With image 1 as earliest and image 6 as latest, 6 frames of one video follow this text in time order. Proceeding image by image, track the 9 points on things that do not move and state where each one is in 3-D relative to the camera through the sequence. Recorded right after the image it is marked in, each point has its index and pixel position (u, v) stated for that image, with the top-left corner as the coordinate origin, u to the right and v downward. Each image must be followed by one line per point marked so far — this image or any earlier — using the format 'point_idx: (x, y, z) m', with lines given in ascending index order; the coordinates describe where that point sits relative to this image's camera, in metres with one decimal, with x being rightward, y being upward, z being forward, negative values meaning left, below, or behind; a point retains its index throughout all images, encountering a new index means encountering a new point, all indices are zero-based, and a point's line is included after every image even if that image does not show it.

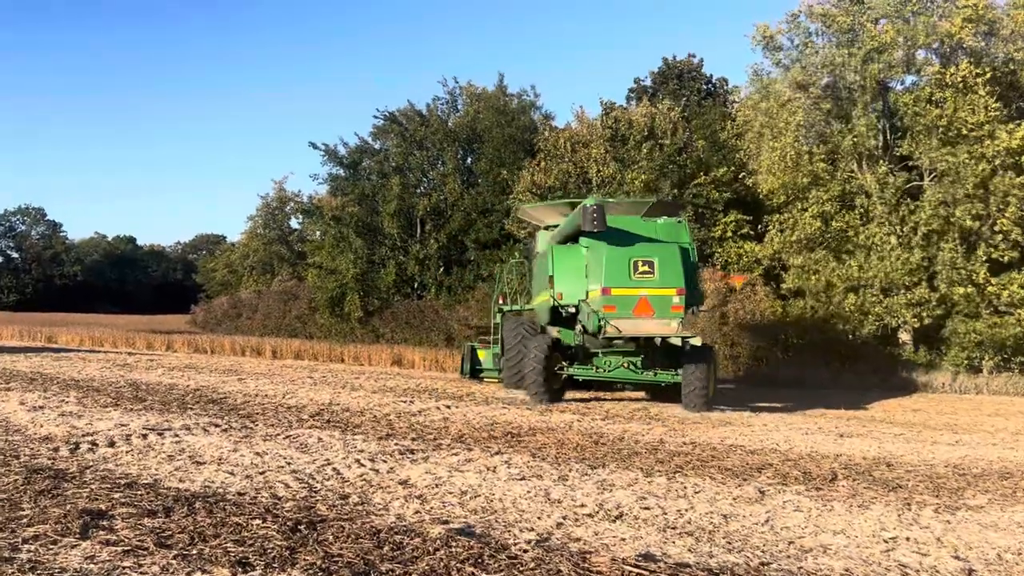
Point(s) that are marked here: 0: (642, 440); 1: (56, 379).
0: (+1.2, -1.4, +7.7) m
1: (-6.7, -1.3, +12.0) m
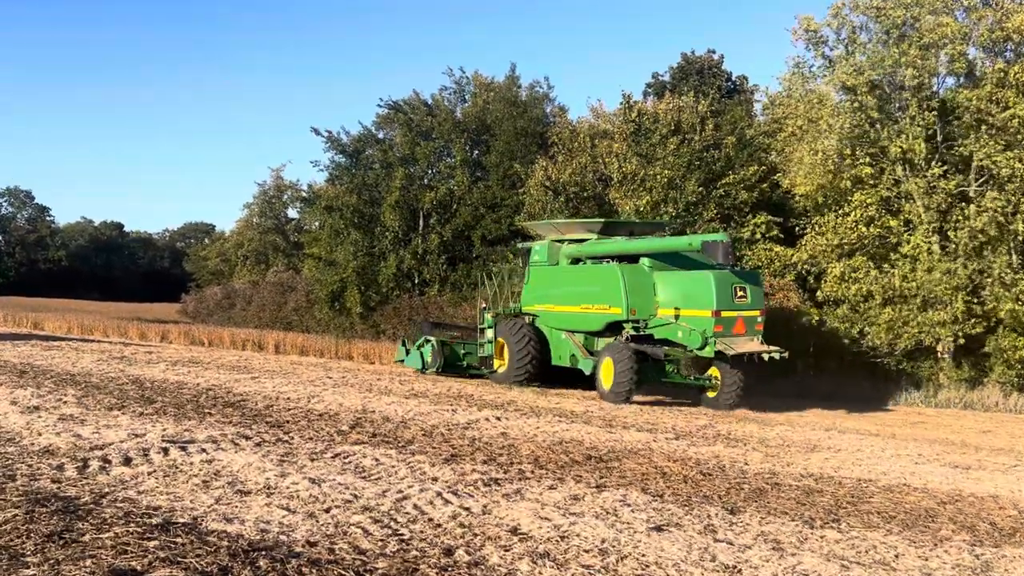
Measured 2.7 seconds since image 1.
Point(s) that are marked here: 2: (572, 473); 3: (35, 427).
0: (+1.9, -1.5, +6.6) m
1: (-6.1, -1.1, +10.8) m
2: (+0.4, -1.3, +5.9) m
3: (-3.9, -1.1, +6.6) m
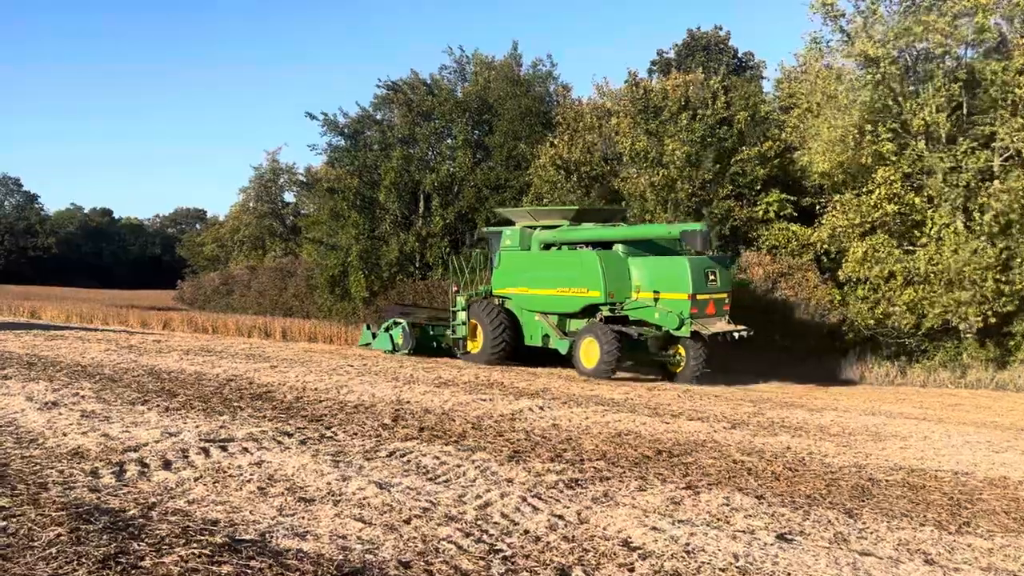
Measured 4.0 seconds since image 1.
0: (+2.4, -1.3, +6.1) m
1: (-5.6, -1.0, +10.2) m
2: (+0.9, -1.2, +5.4) m
3: (-3.4, -1.0, +6.1) m
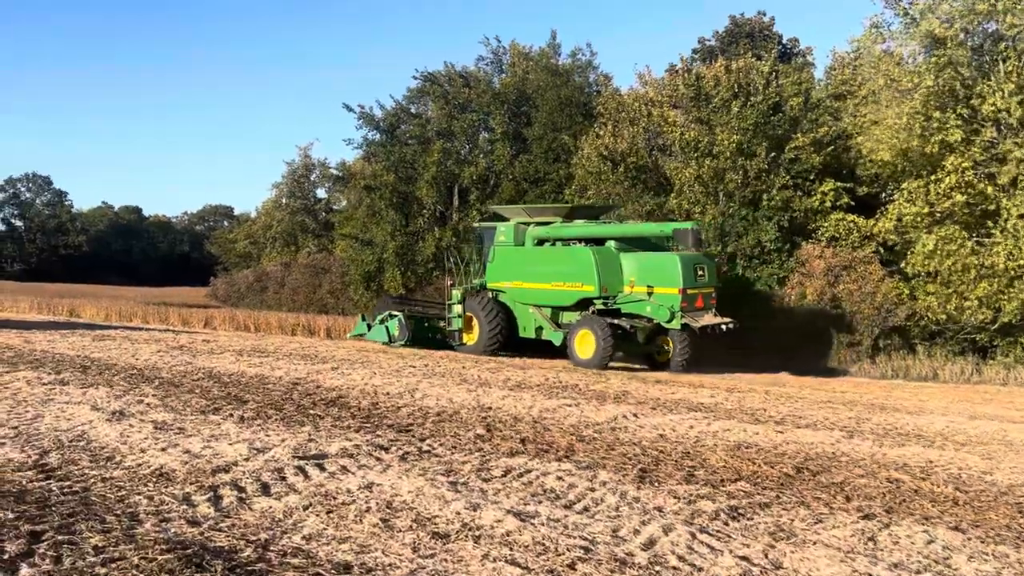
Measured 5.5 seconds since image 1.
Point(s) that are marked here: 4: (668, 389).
0: (+3.2, -1.3, +5.4) m
1: (-4.7, -1.0, +9.7) m
2: (+1.7, -1.2, +4.7) m
3: (-2.6, -1.0, +5.5) m
4: (+2.1, -1.3, +10.7) m
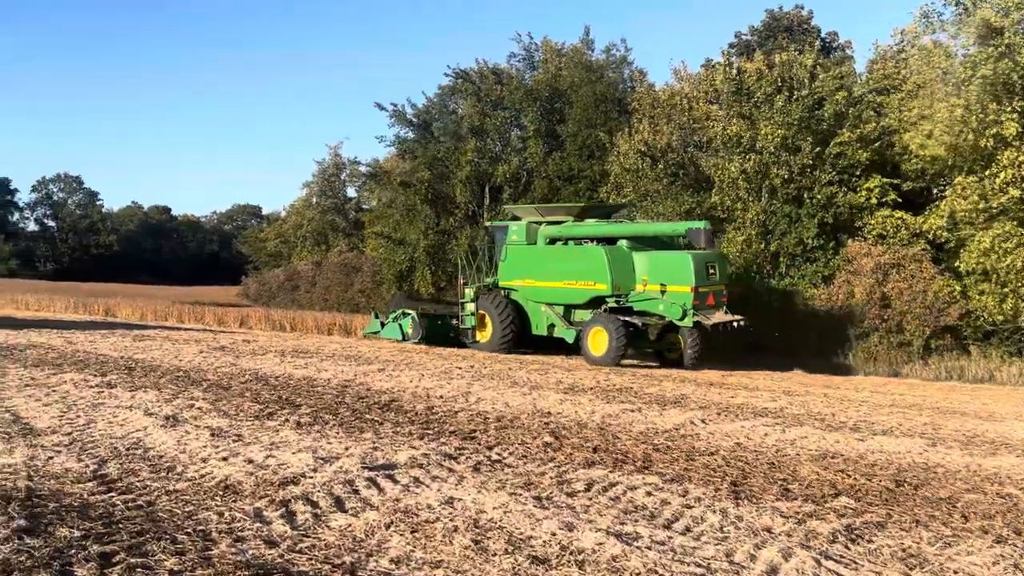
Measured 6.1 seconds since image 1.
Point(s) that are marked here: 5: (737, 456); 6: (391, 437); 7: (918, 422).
0: (+3.7, -1.3, +5.0) m
1: (-4.1, -1.0, +9.5) m
2: (+2.2, -1.2, +4.4) m
3: (-2.1, -1.0, +5.3) m
4: (+2.7, -1.3, +10.3) m
5: (+1.6, -1.2, +5.8) m
6: (-0.9, -1.1, +6.0) m
7: (+4.3, -1.4, +8.6) m
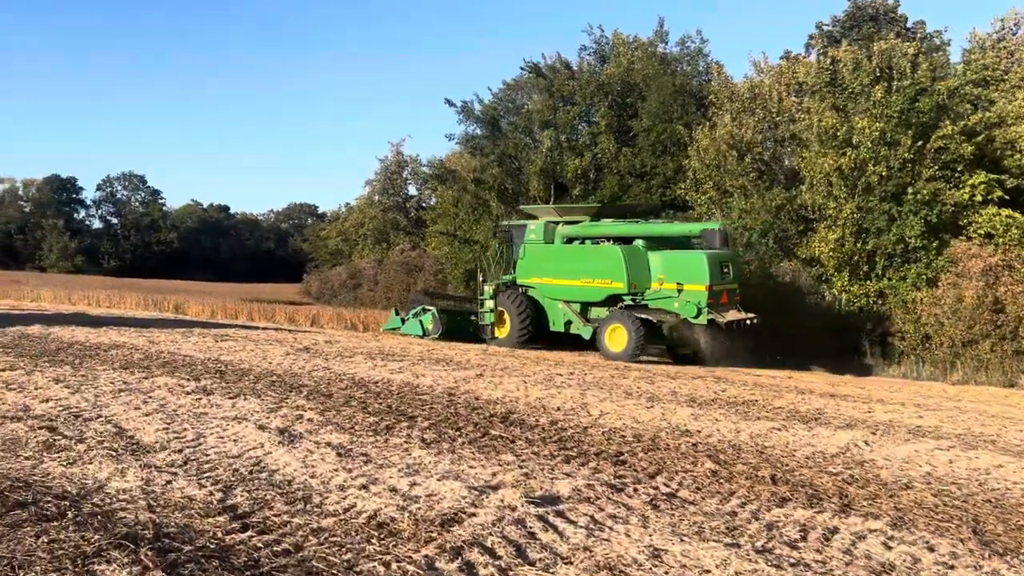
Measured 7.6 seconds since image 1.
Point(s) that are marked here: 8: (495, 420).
0: (+4.7, -1.3, +4.0) m
1: (-2.8, -0.9, +9.0) m
2: (+3.1, -1.2, +3.5) m
3: (-1.1, -1.0, +4.6) m
4: (+4.0, -1.4, +9.3) m
5: (+2.7, -1.2, +5.0) m
6: (+0.1, -1.1, +5.2) m
7: (+5.5, -1.5, +7.6) m
8: (-0.1, -1.1, +6.7) m
